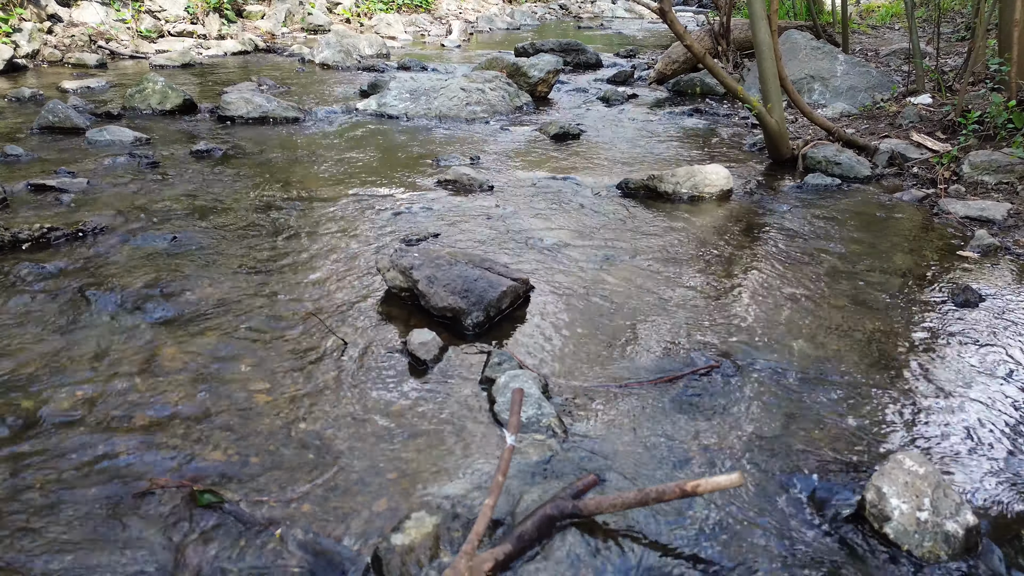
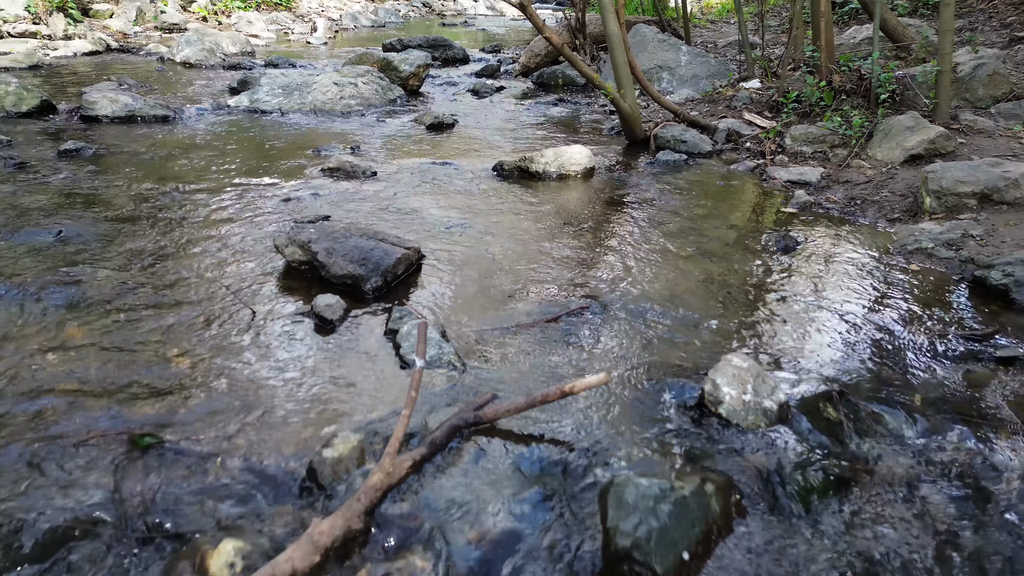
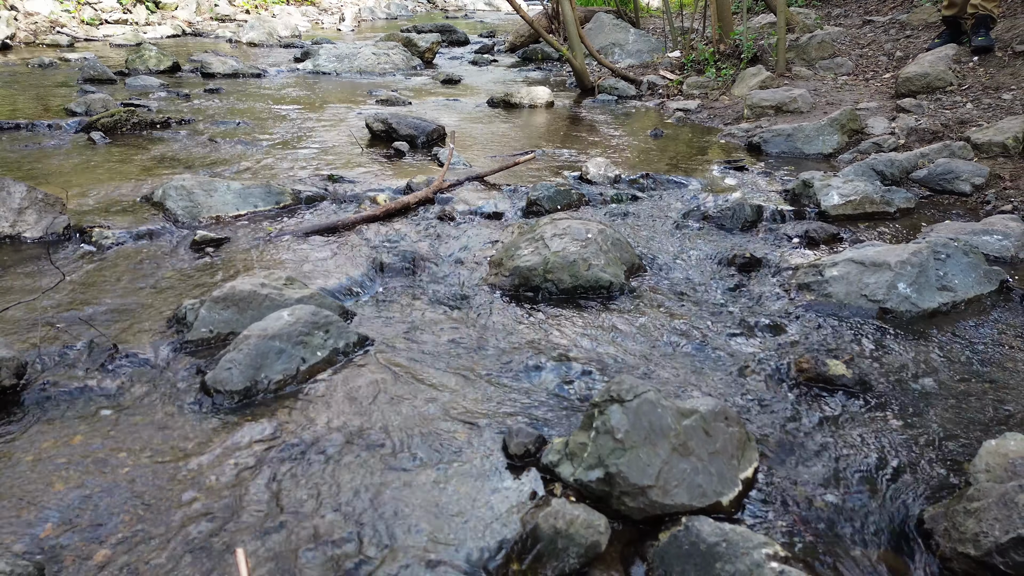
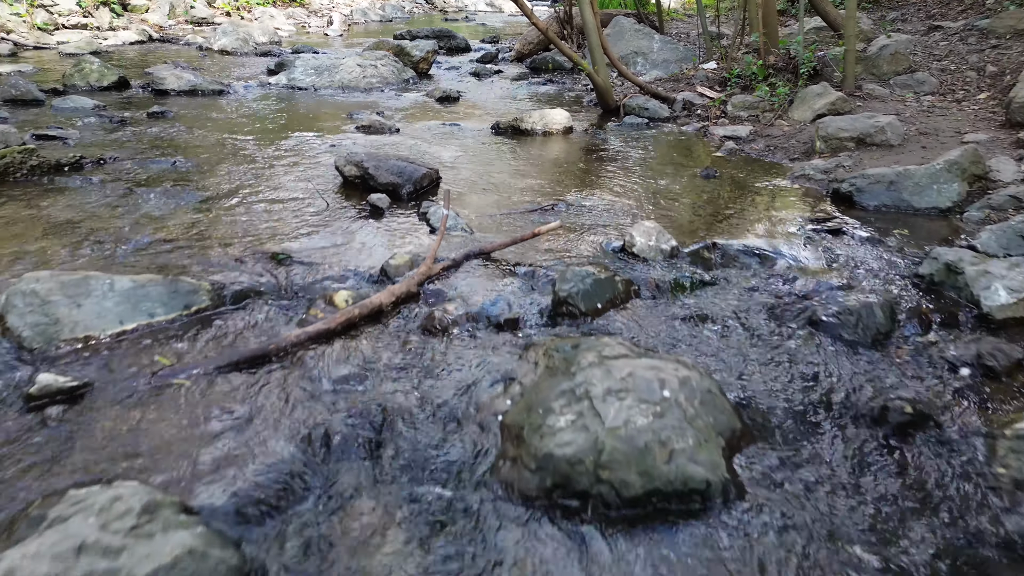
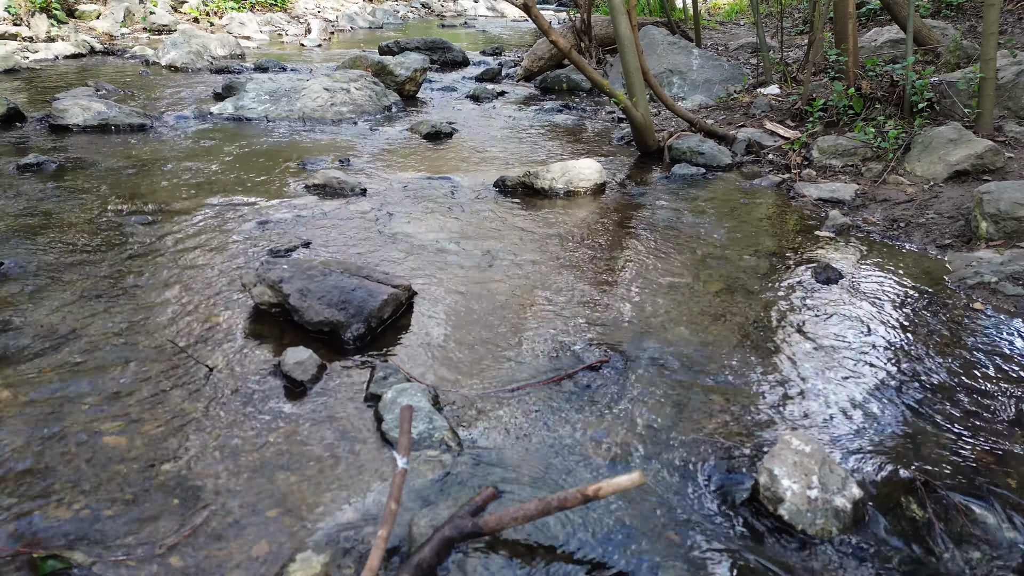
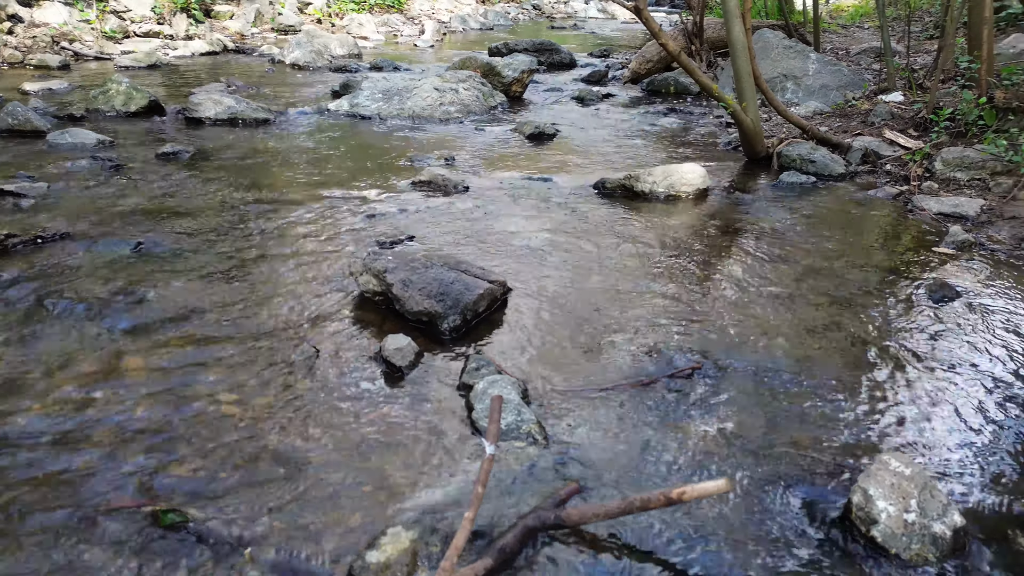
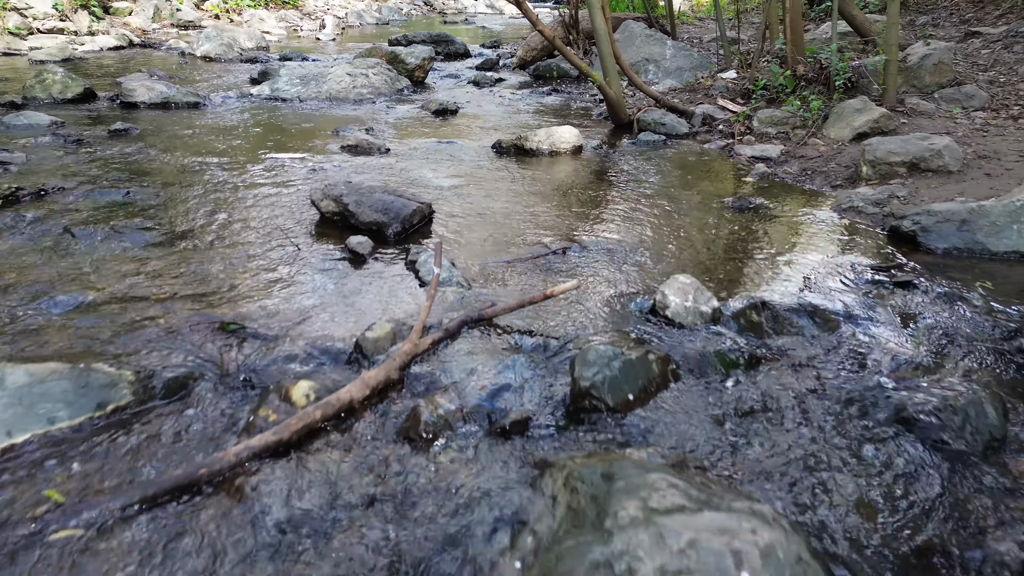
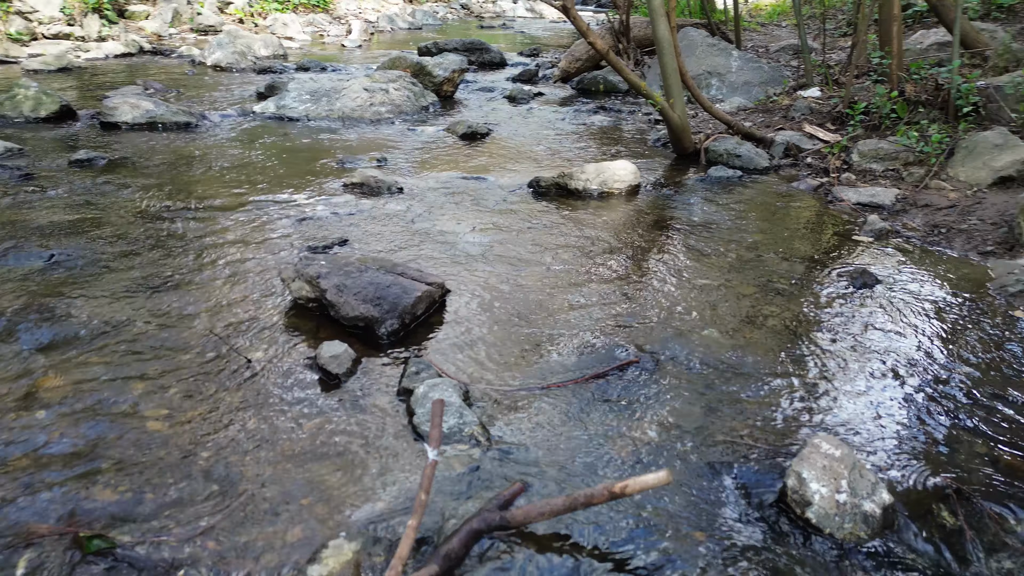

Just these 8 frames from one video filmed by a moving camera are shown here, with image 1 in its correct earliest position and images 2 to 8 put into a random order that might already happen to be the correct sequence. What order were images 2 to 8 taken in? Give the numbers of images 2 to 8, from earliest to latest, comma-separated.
6, 8, 5, 2, 7, 4, 3
